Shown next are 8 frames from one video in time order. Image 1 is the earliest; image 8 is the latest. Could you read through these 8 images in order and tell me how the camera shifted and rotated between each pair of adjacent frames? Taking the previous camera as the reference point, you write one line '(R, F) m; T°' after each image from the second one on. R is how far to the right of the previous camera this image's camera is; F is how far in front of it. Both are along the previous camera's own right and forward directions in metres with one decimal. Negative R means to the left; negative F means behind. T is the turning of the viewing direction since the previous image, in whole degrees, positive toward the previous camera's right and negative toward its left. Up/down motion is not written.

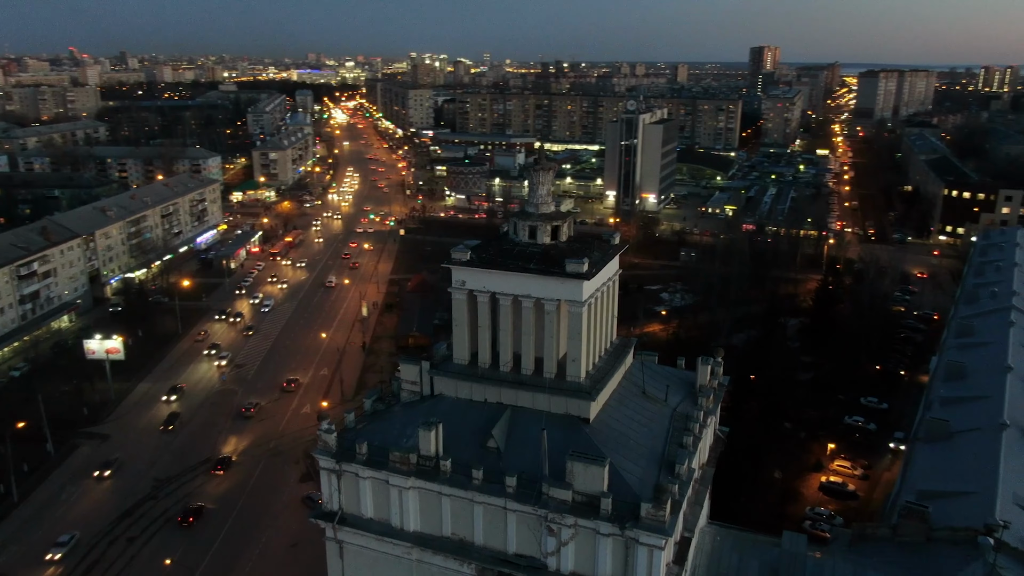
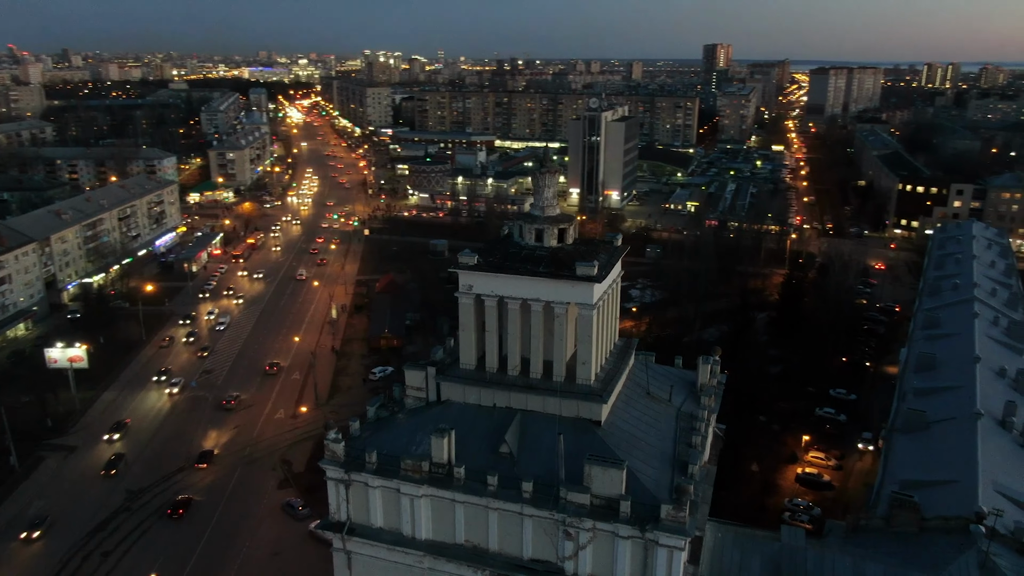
(-0.5, +0.1) m; +3°
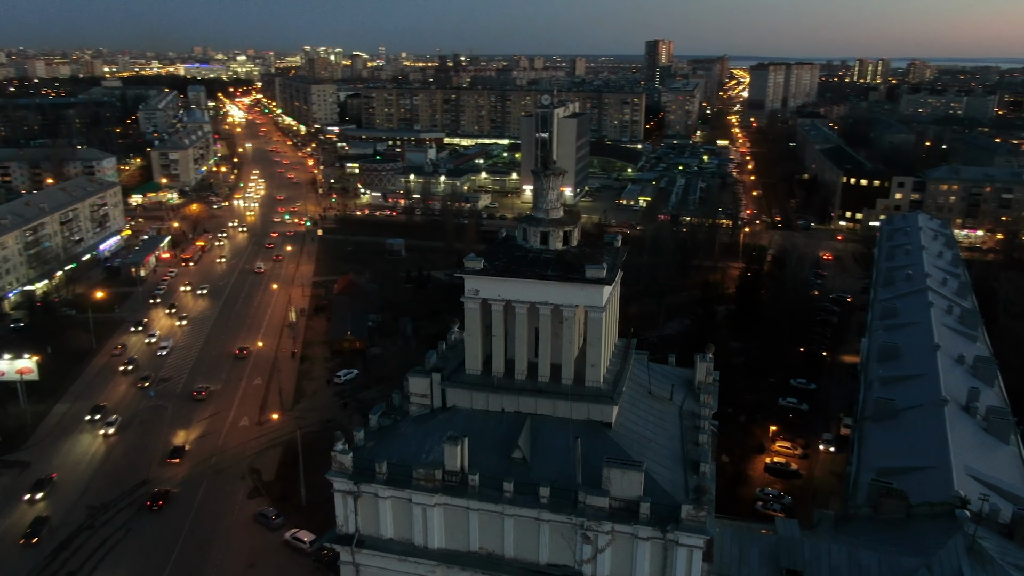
(-0.7, +0.1) m; +4°
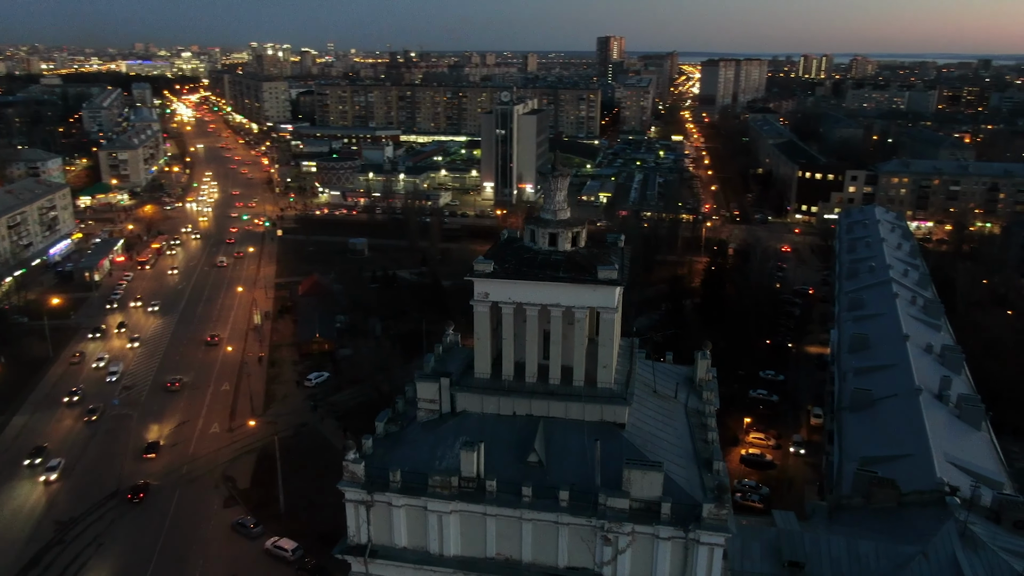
(-0.6, +0.1) m; +3°
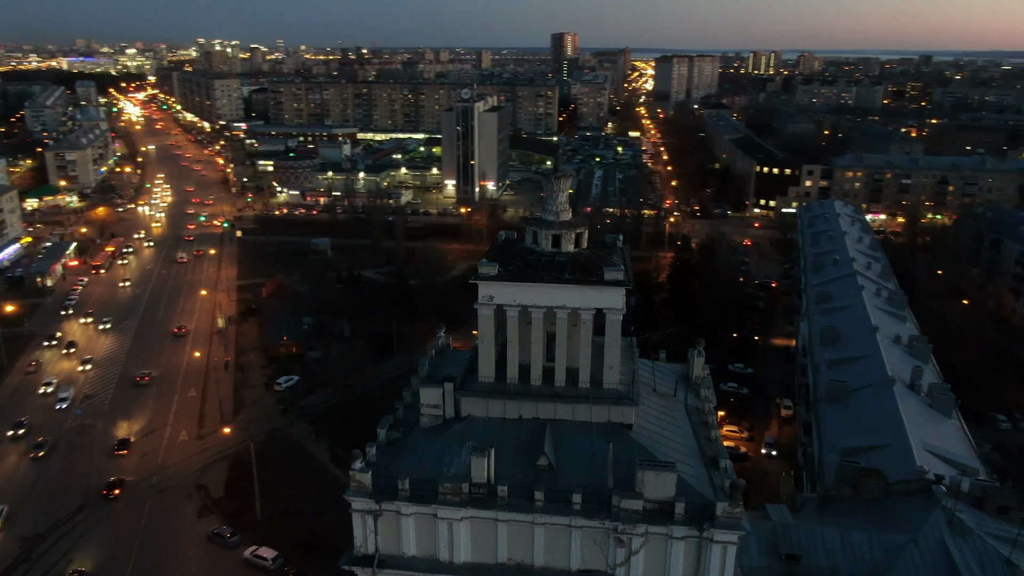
(-0.5, +0.1) m; +3°
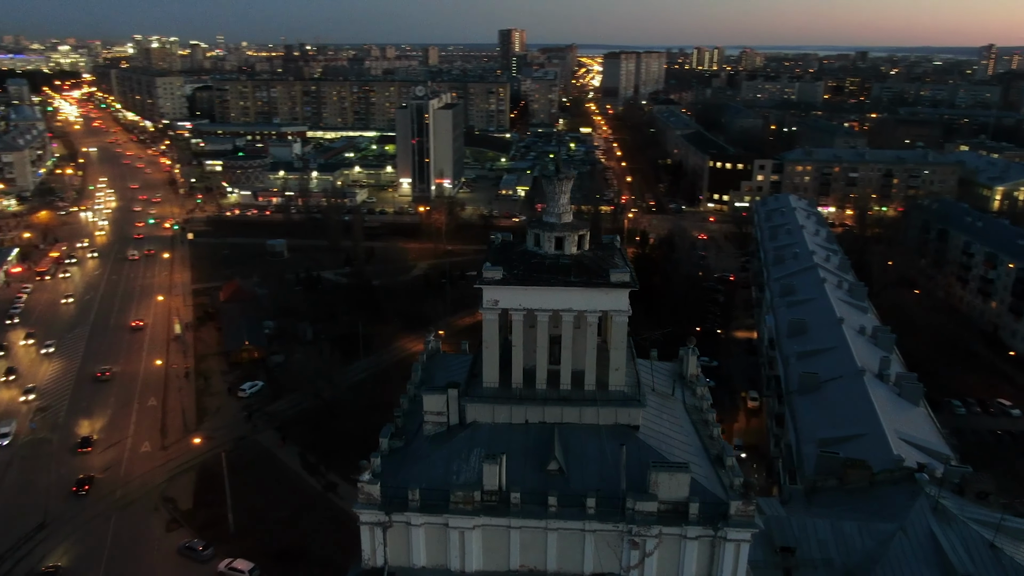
(-0.6, +0.1) m; +4°
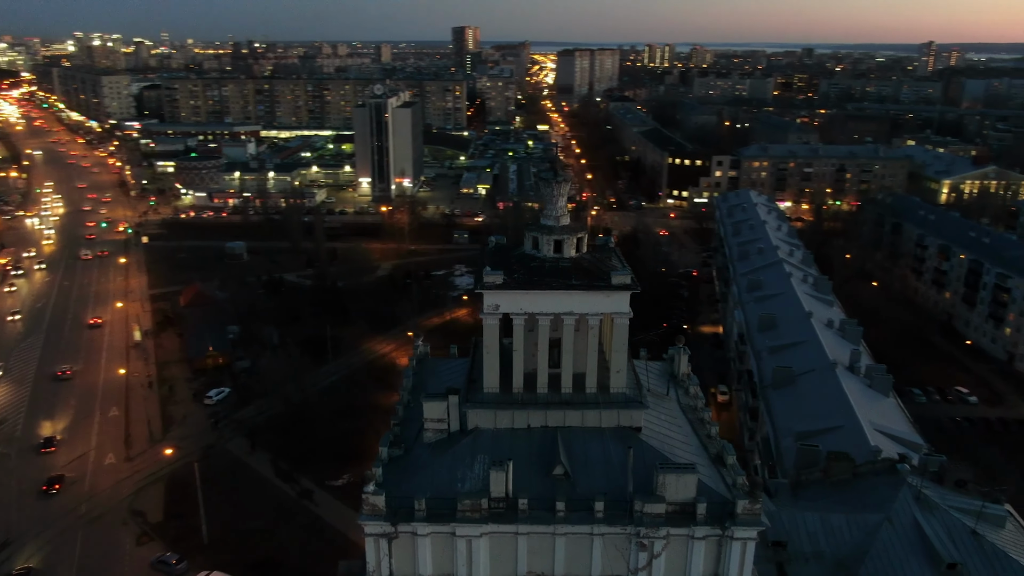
(-0.5, +0.1) m; +3°
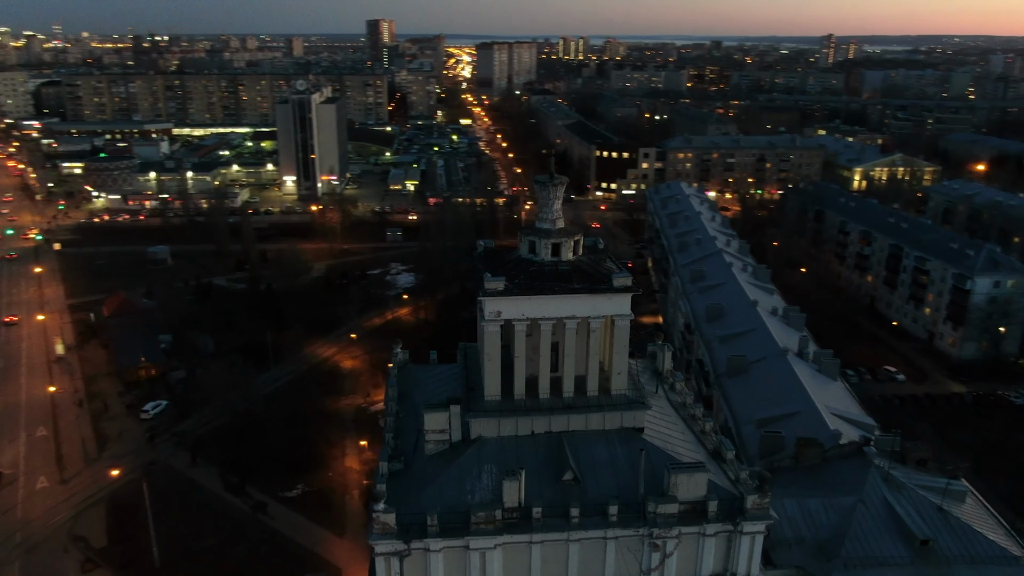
(-0.8, +0.2) m; +6°
